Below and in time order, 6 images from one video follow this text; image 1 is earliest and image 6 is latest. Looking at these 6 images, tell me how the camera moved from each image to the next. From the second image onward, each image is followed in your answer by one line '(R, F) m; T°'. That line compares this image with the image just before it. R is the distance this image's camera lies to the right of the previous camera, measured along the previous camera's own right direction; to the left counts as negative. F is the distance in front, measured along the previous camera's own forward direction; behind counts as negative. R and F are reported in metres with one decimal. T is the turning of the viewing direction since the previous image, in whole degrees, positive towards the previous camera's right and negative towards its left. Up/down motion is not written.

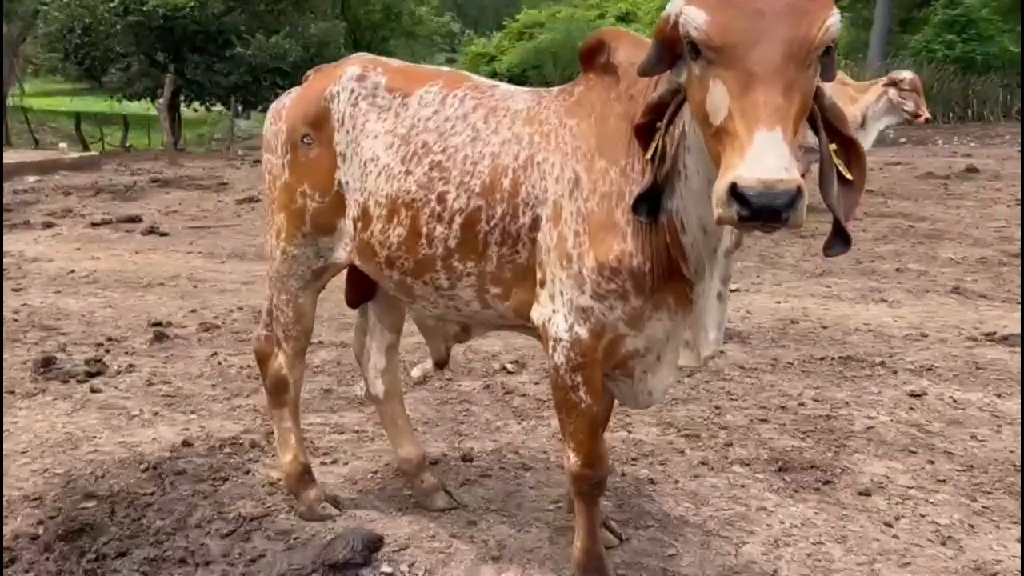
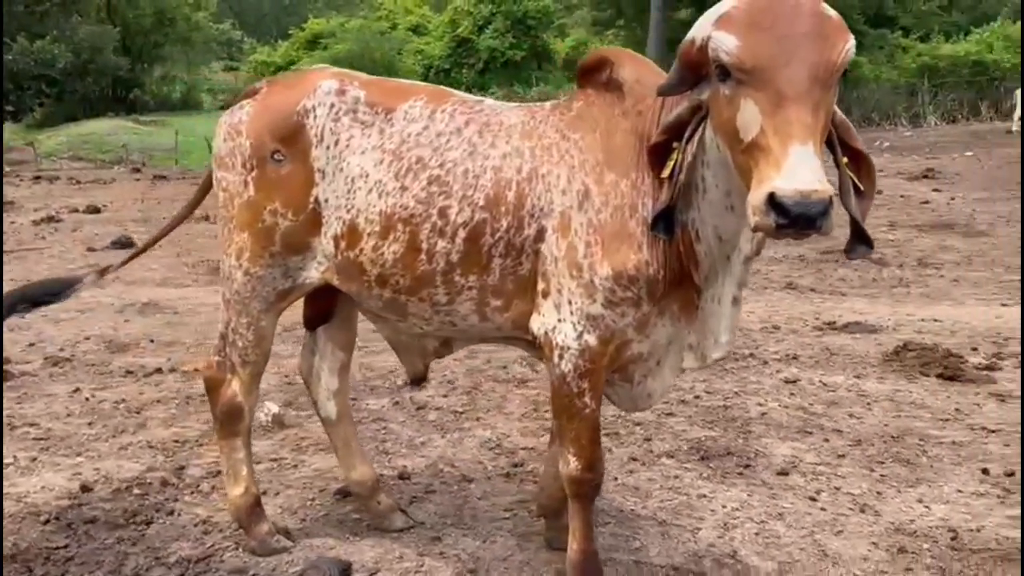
(-0.7, 0.0) m; +14°
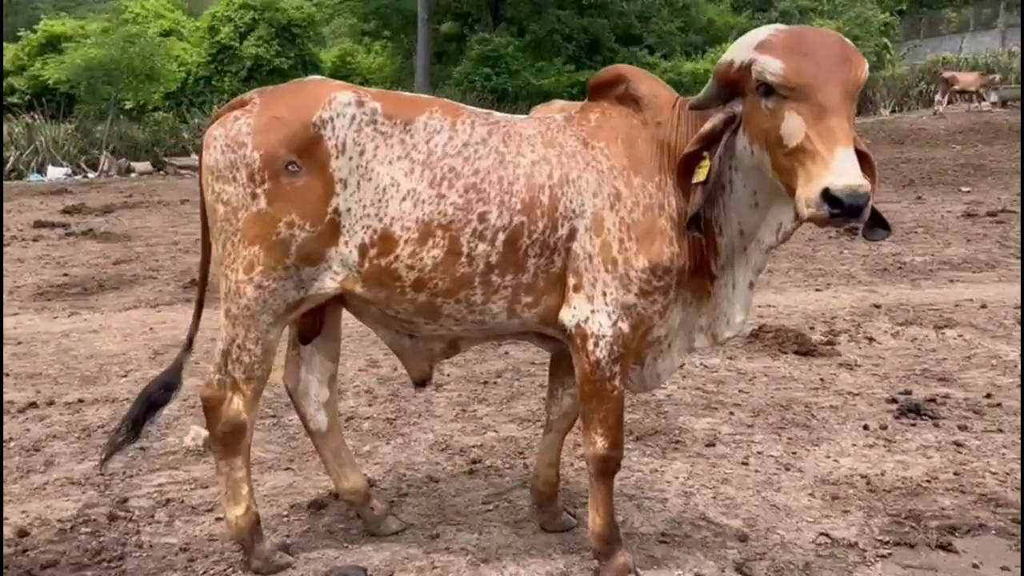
(-1.0, -0.1) m; +15°
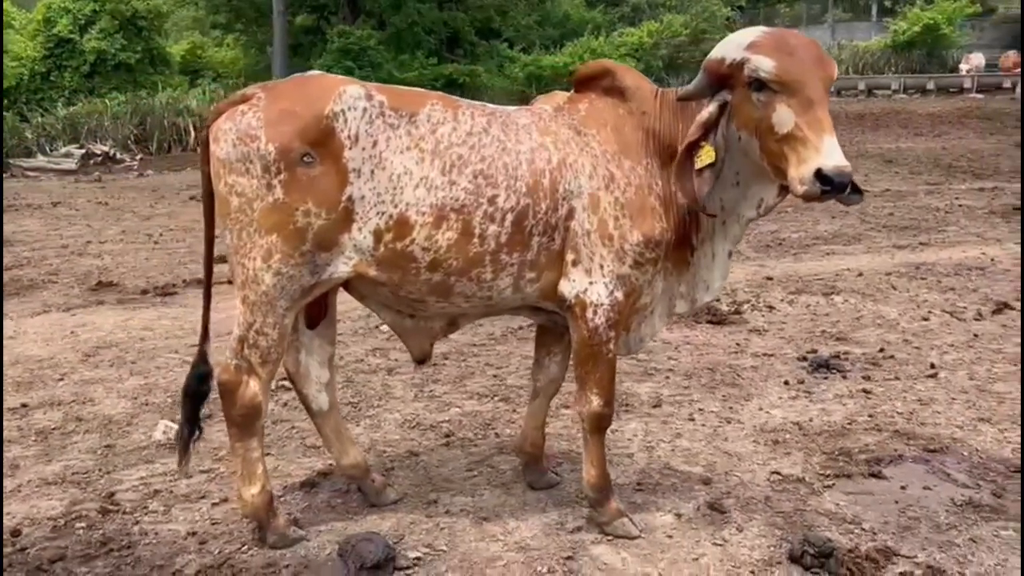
(-0.6, -0.3) m; +9°
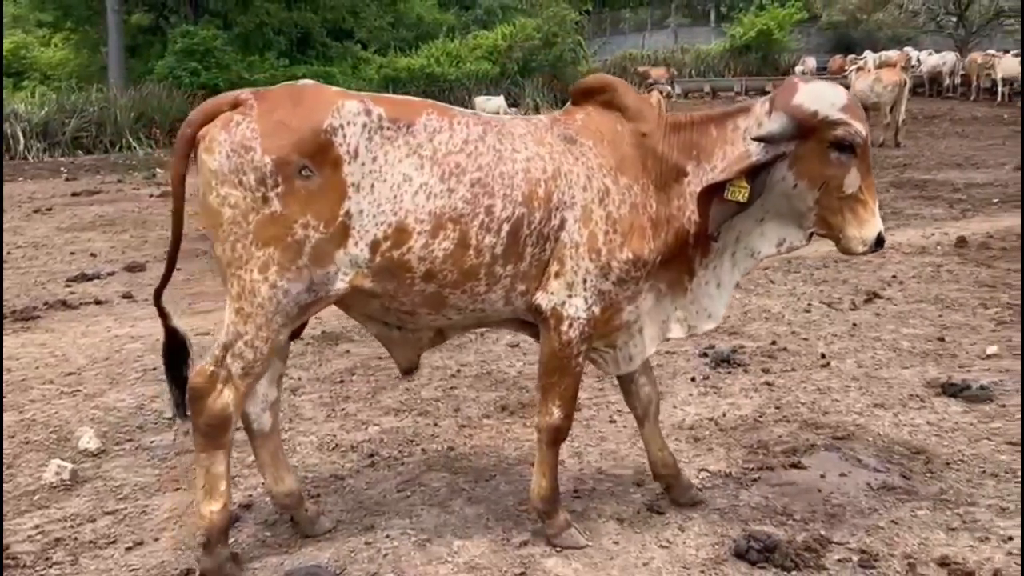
(-0.3, +0.1) m; +9°
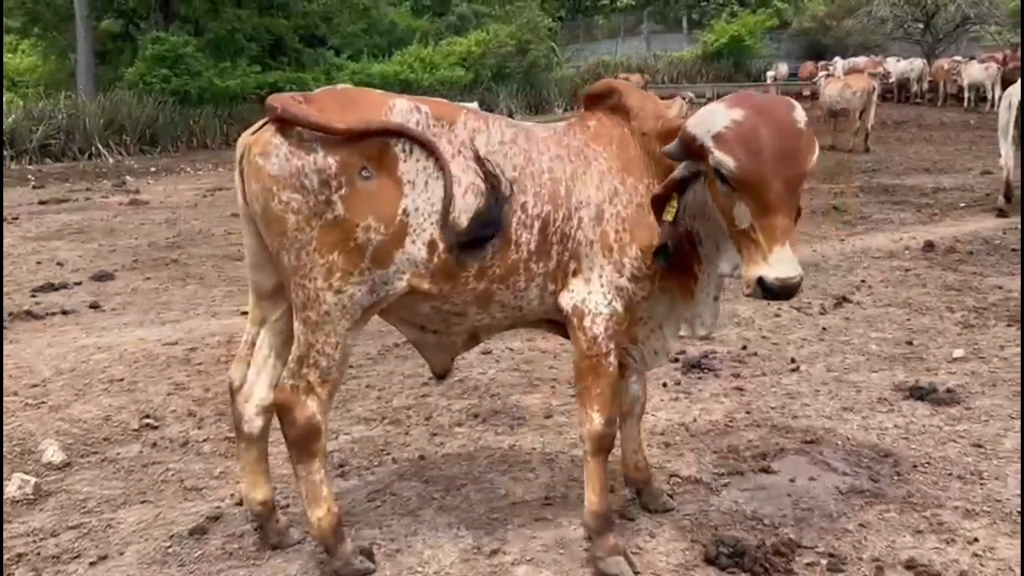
(0.0, 0.0) m; +2°
